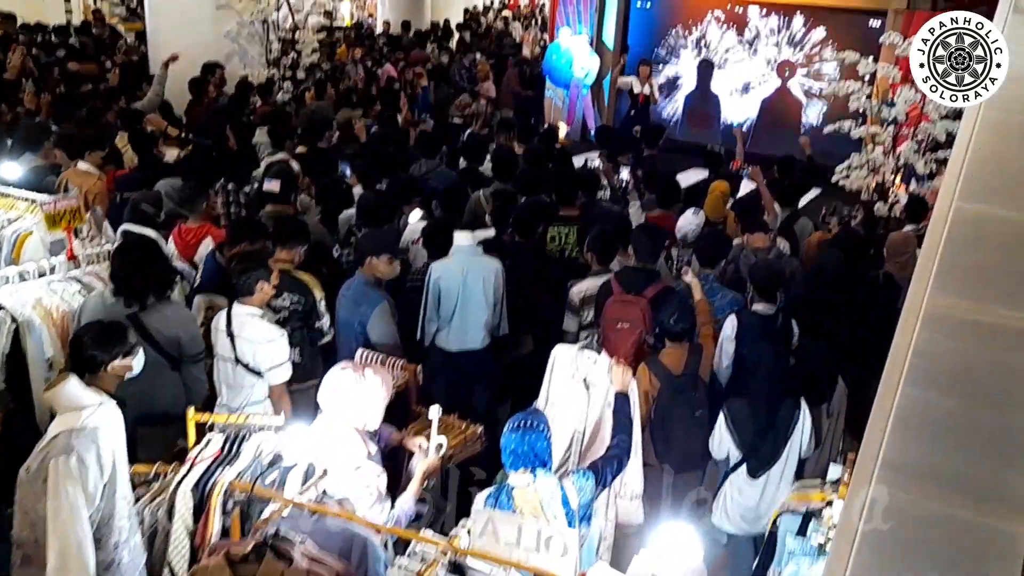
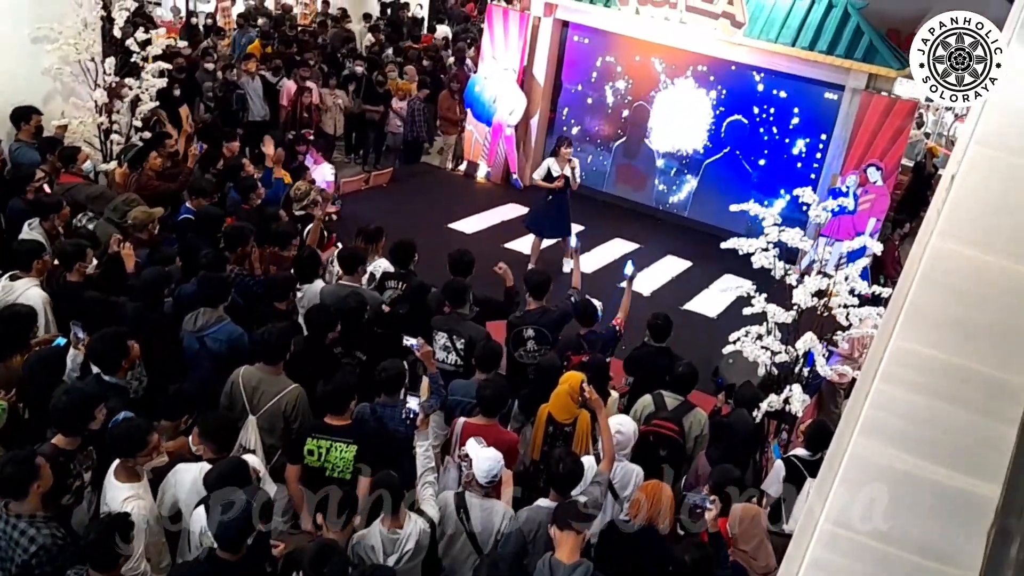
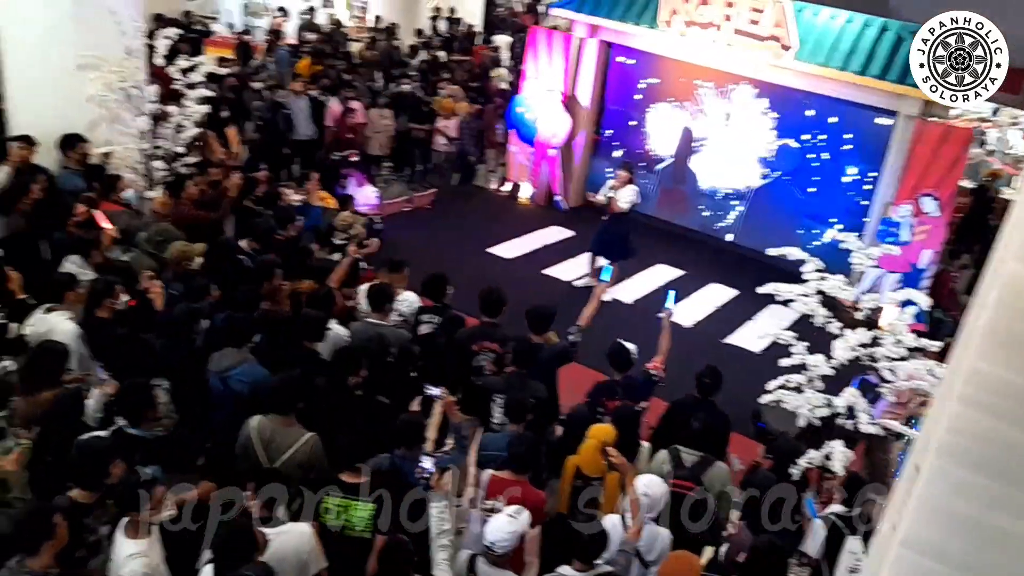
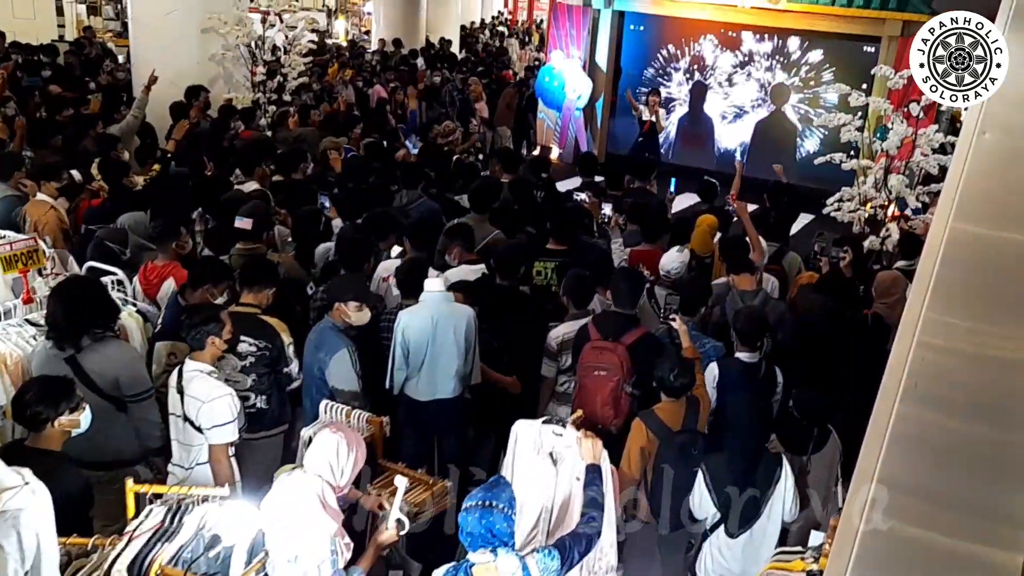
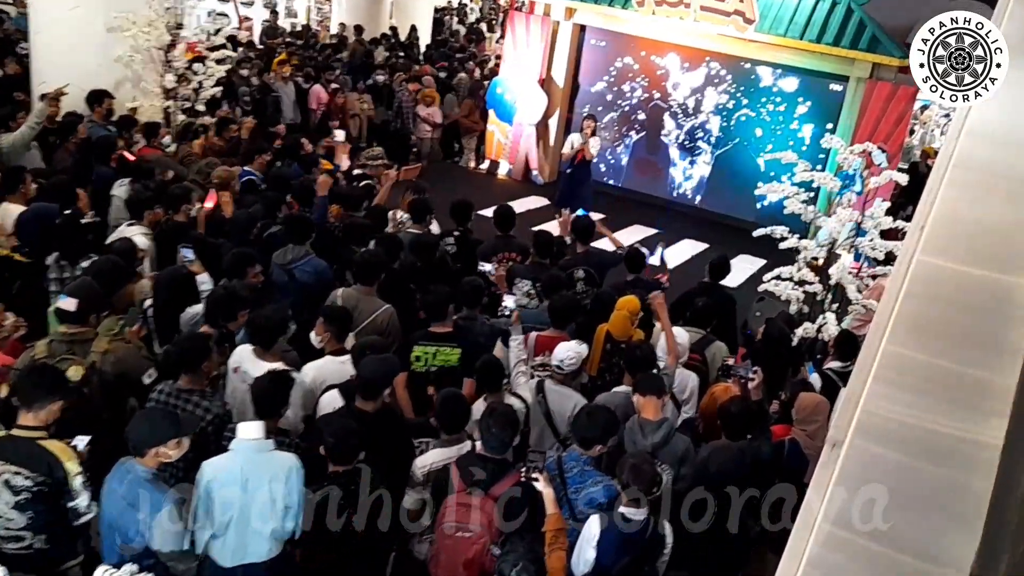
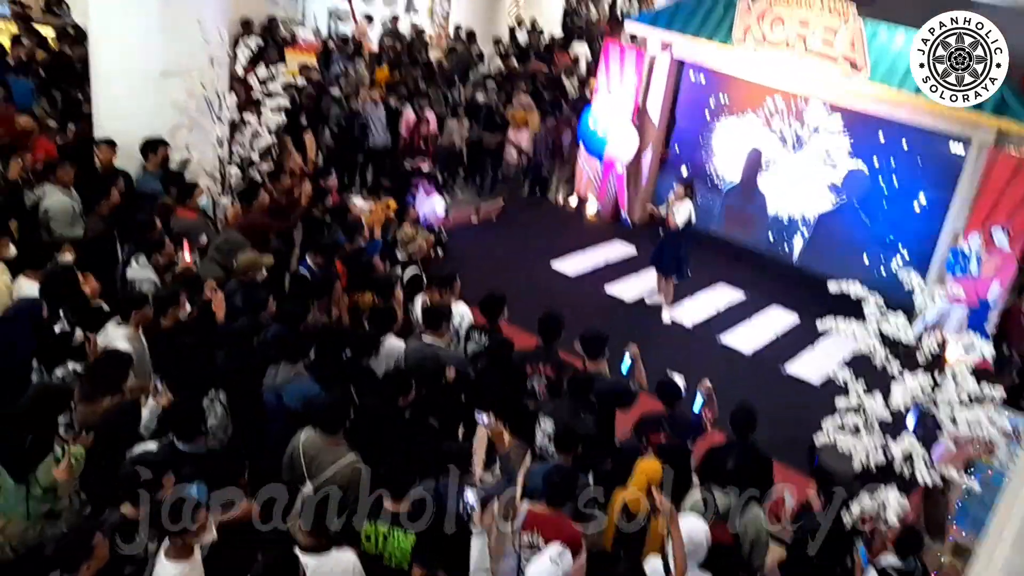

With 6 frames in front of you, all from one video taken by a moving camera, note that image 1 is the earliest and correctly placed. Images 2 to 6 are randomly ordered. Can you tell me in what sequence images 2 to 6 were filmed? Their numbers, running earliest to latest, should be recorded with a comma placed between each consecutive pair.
4, 5, 2, 3, 6
